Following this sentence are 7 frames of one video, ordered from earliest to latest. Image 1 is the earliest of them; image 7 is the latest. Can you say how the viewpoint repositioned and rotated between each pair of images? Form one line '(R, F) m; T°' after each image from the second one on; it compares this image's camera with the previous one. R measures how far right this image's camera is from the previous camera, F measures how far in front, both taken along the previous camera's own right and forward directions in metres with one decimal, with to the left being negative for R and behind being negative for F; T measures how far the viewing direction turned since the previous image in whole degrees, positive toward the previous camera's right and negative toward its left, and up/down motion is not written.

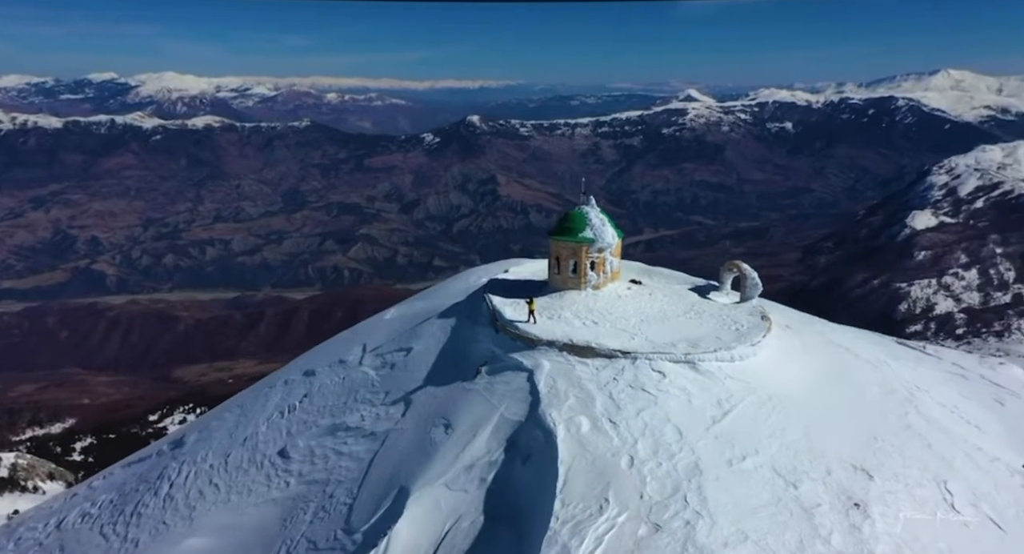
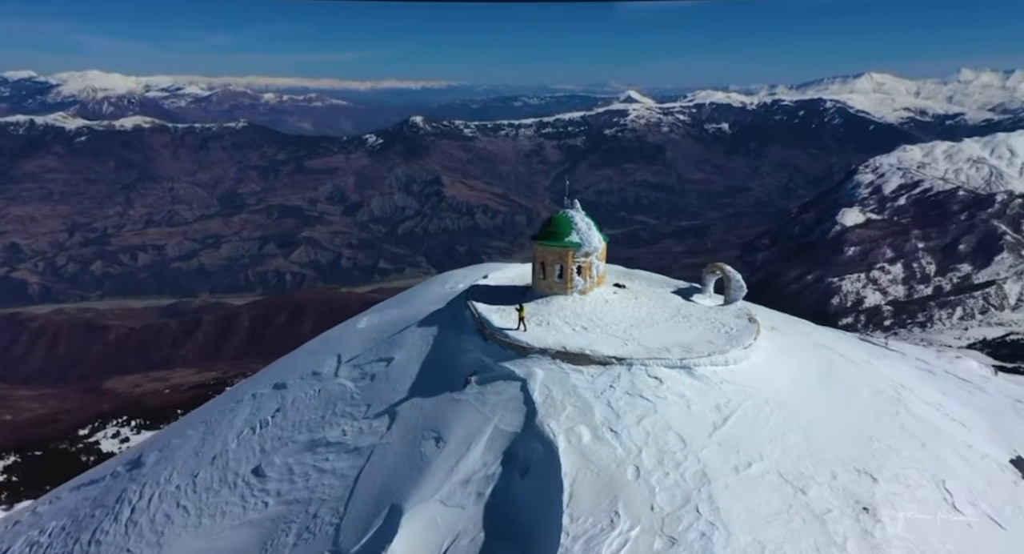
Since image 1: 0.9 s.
(-0.8, +0.4) m; +4°
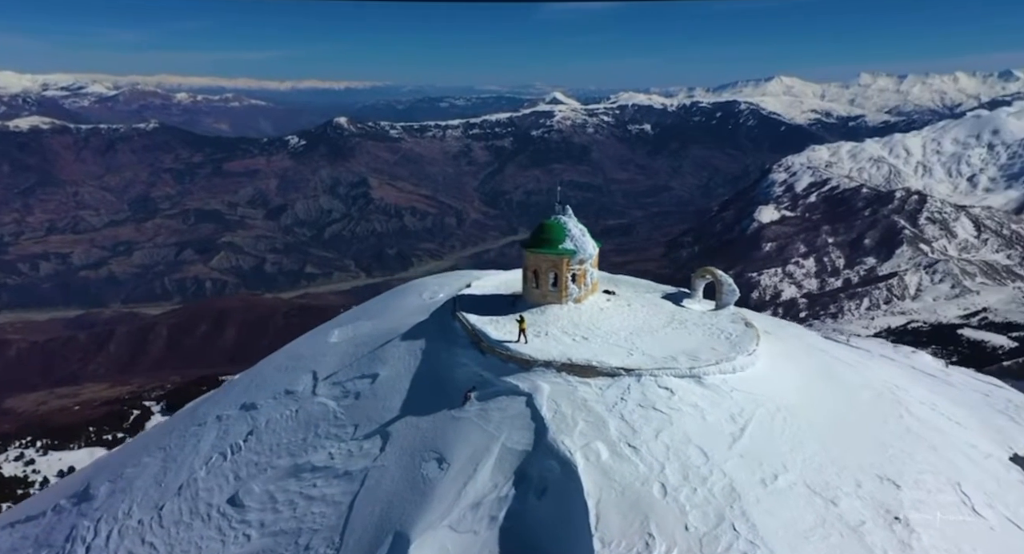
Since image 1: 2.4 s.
(-1.2, +0.6) m; +5°
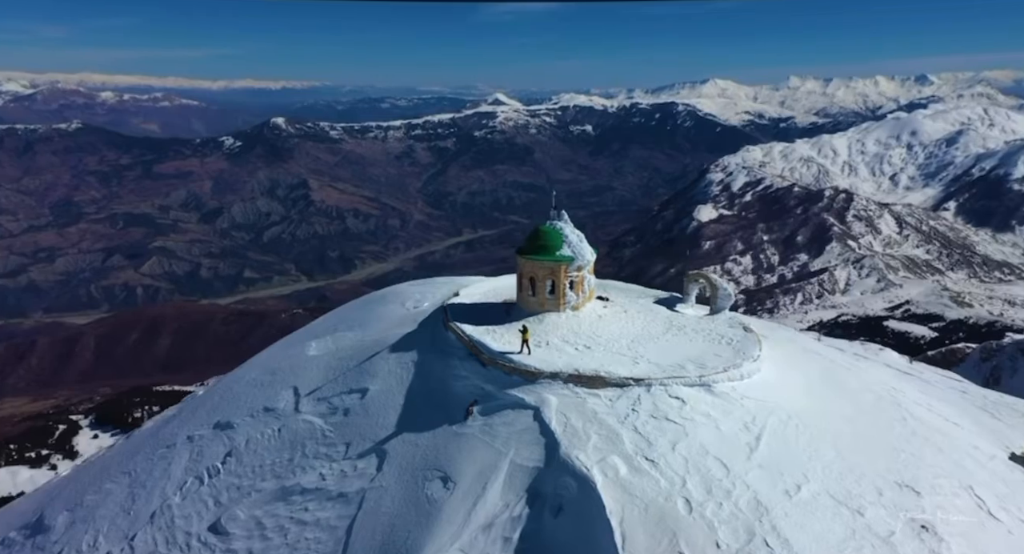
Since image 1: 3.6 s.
(-1.0, +0.5) m; +4°
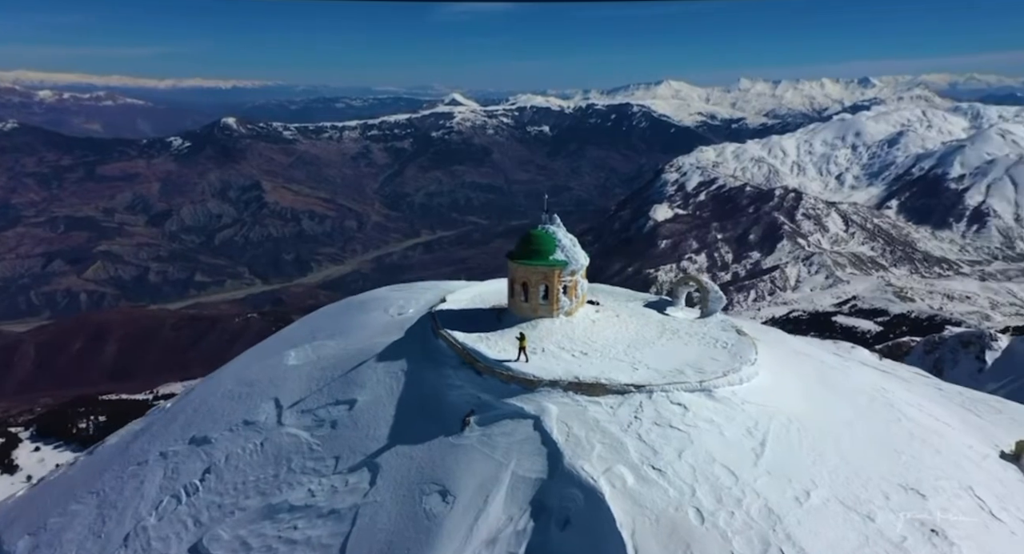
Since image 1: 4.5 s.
(-0.6, +0.4) m; +3°
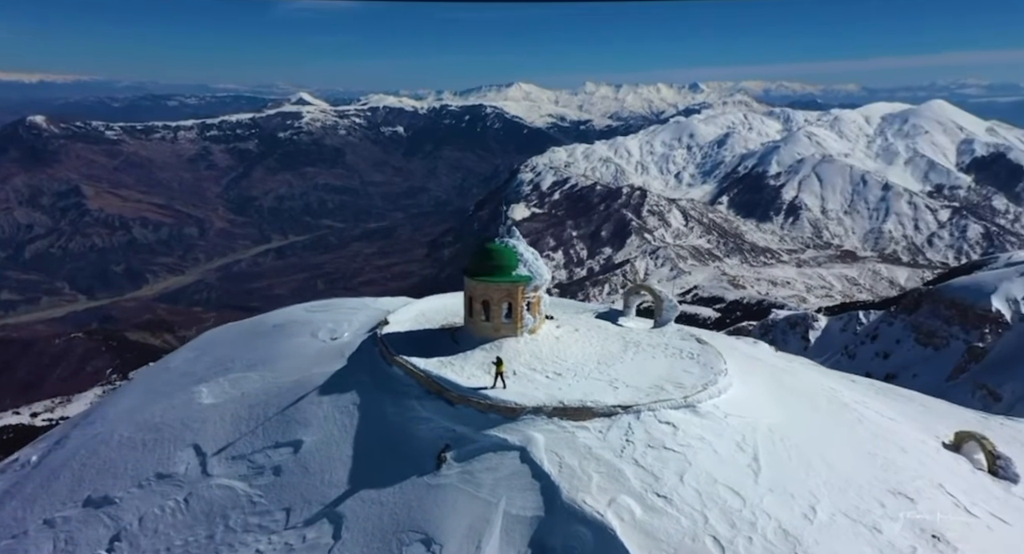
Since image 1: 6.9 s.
(-1.7, +1.2) m; +11°
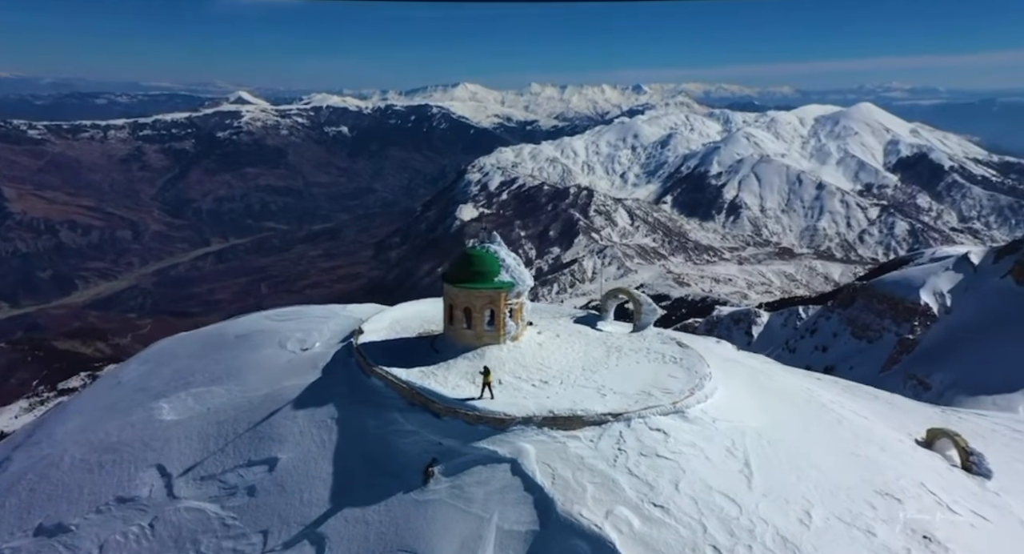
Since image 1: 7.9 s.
(-0.6, +0.3) m; +4°
